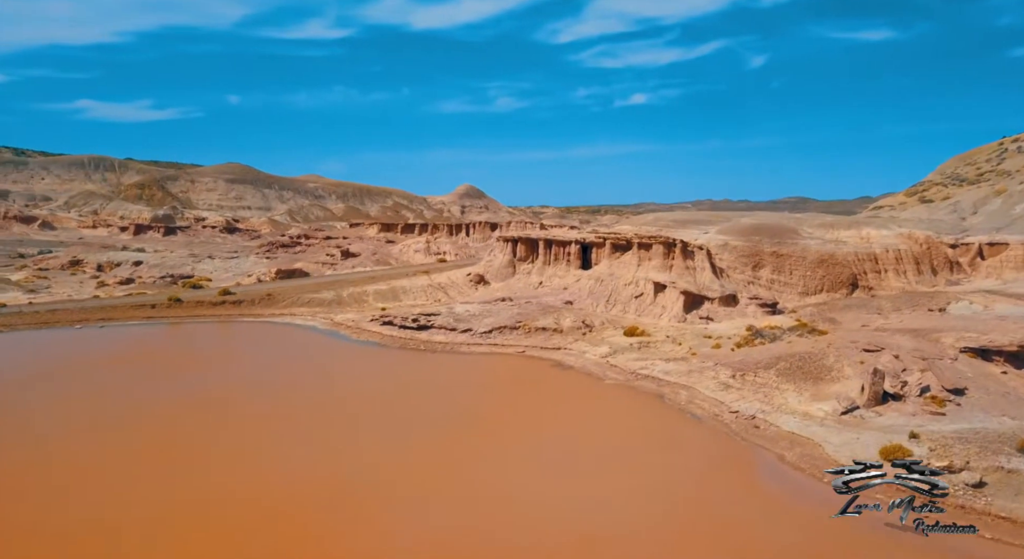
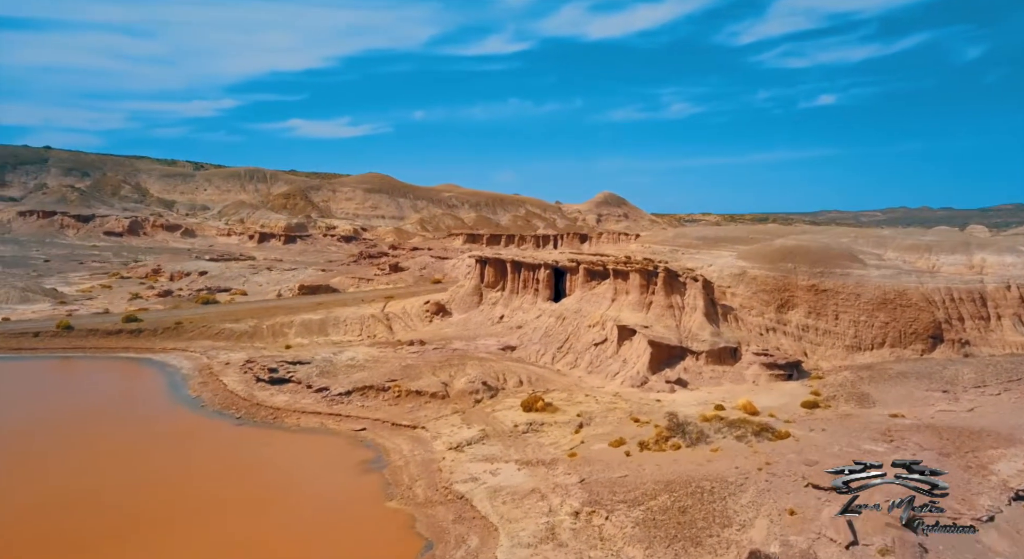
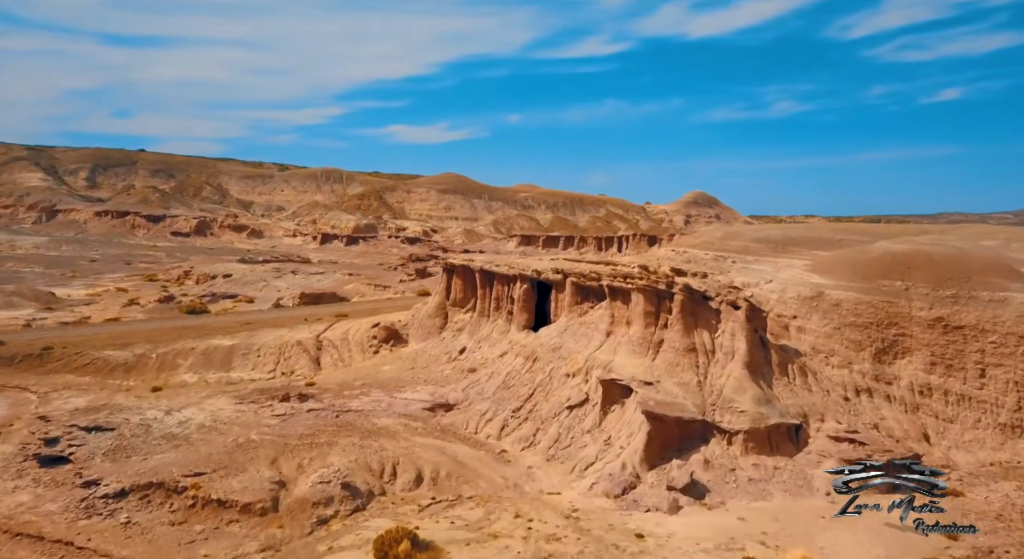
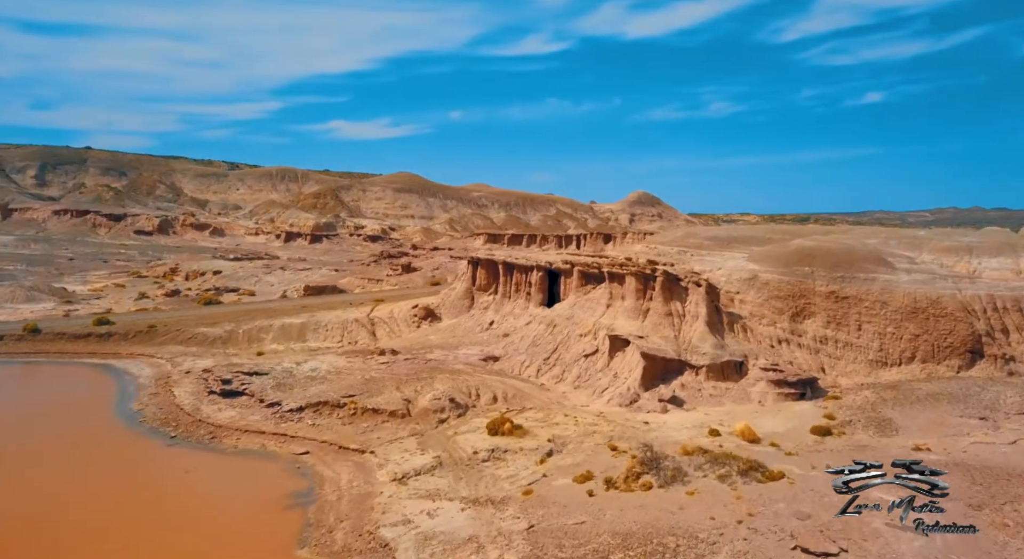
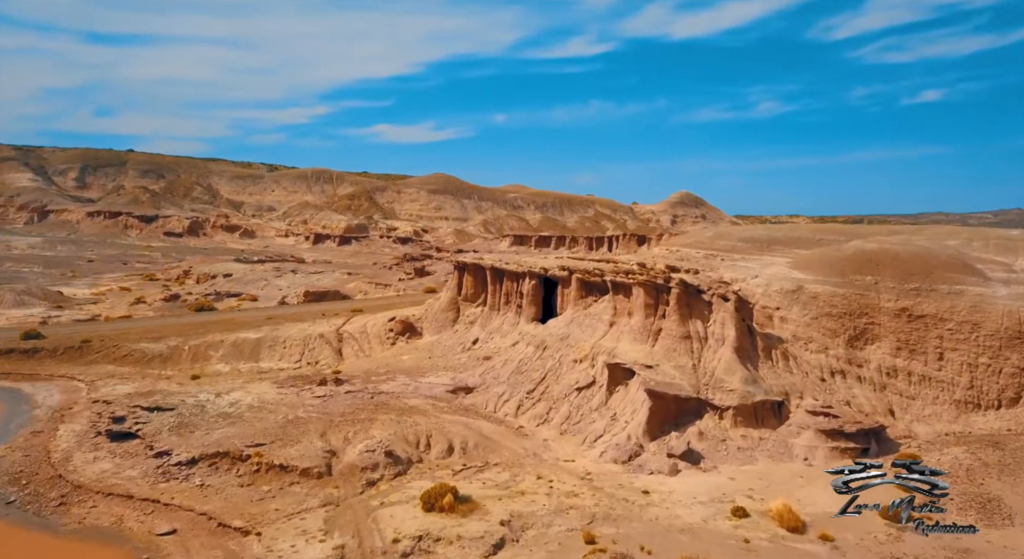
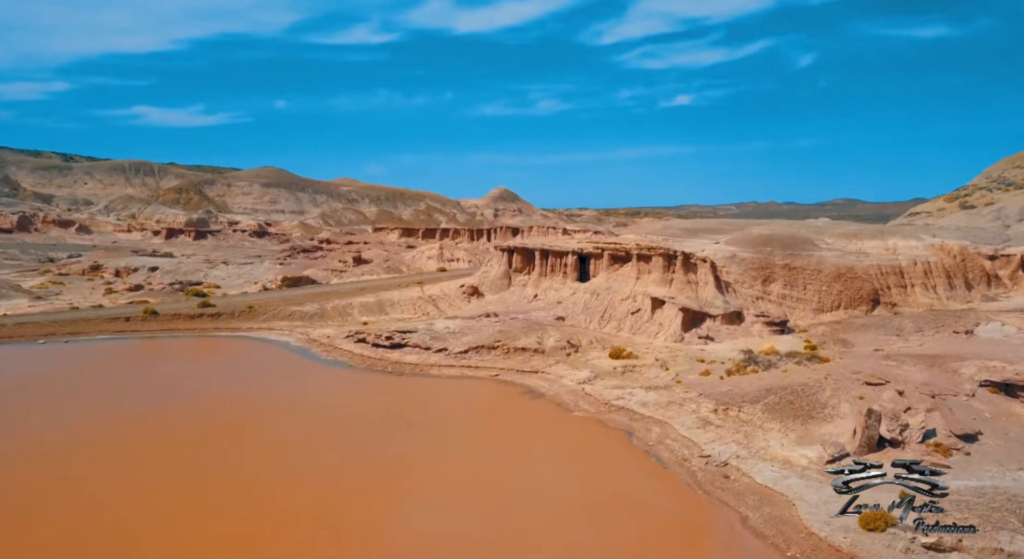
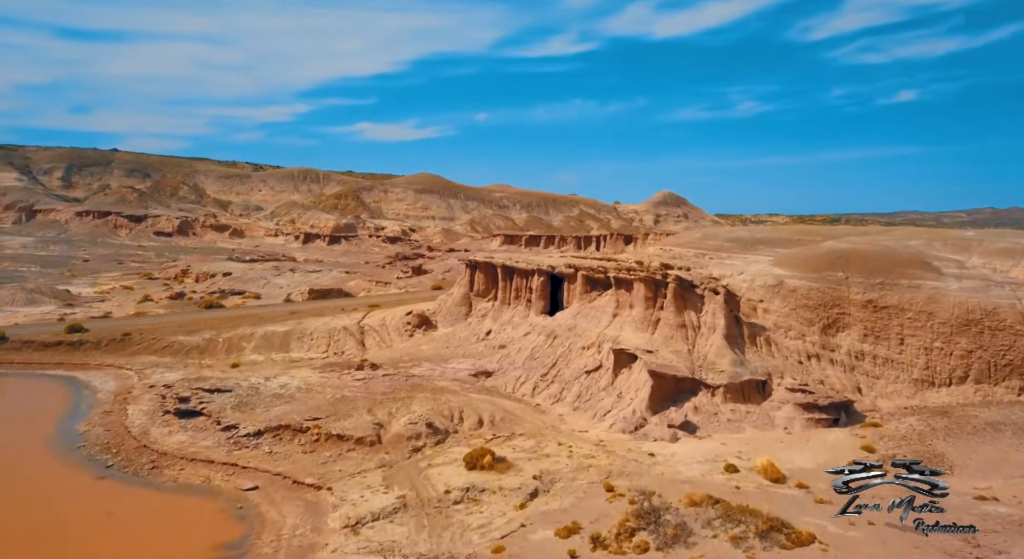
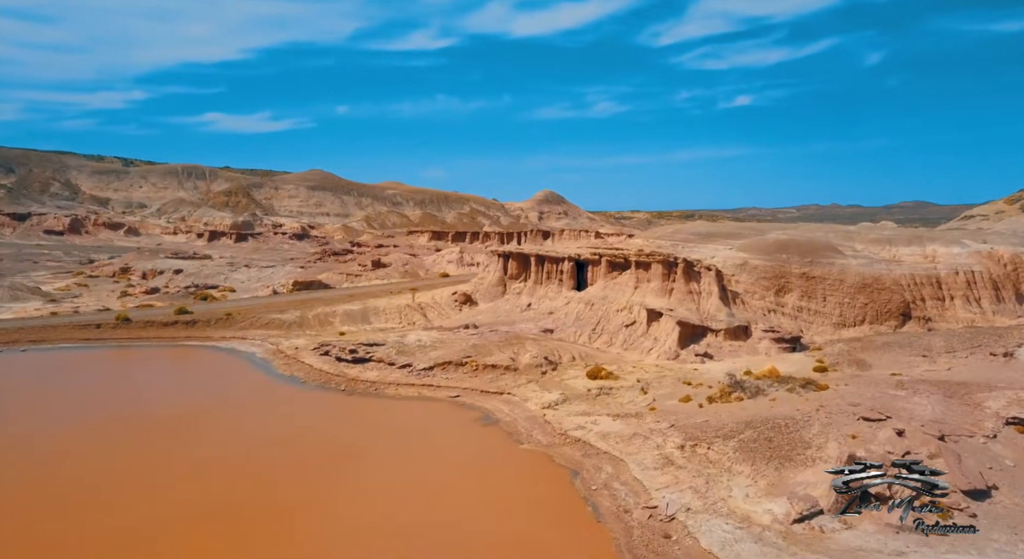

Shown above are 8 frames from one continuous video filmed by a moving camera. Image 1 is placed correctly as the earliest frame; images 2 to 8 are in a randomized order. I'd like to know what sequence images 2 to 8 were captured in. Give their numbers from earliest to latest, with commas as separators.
6, 8, 2, 4, 7, 5, 3
